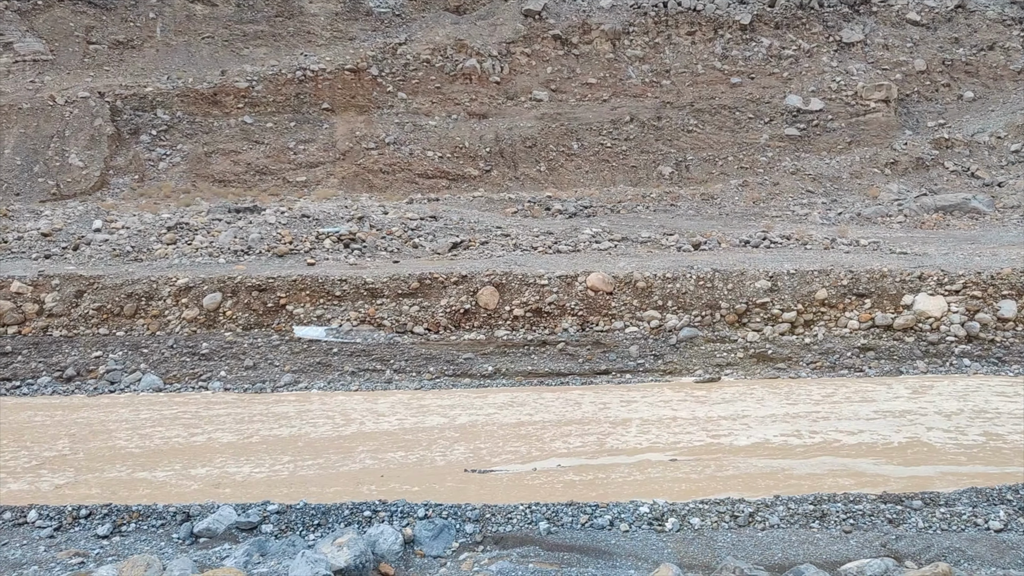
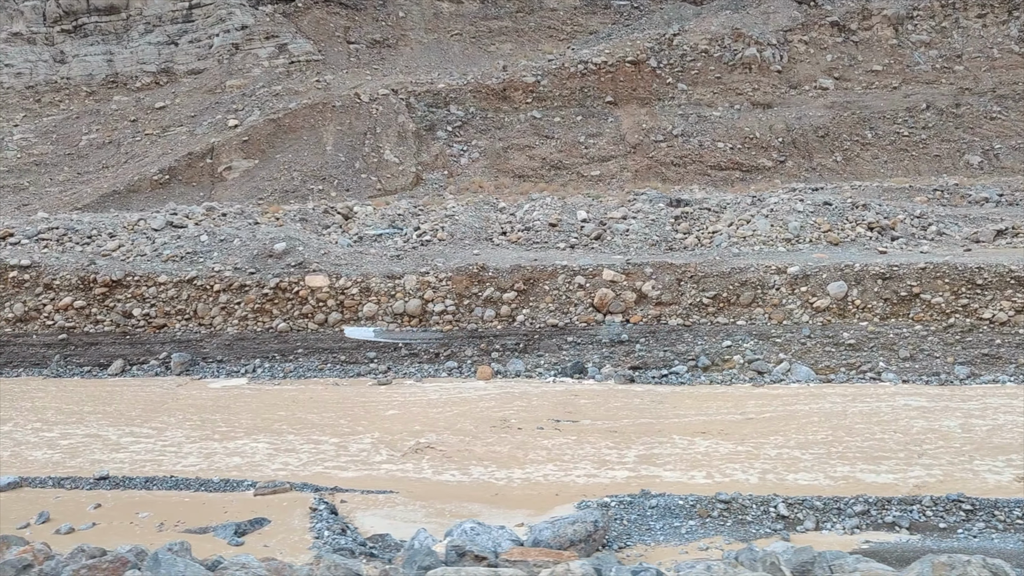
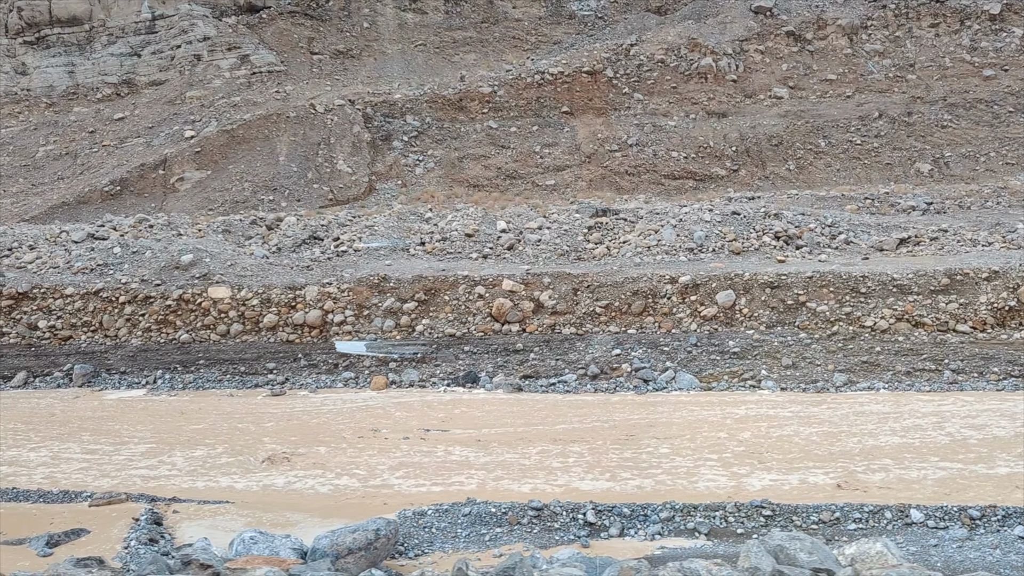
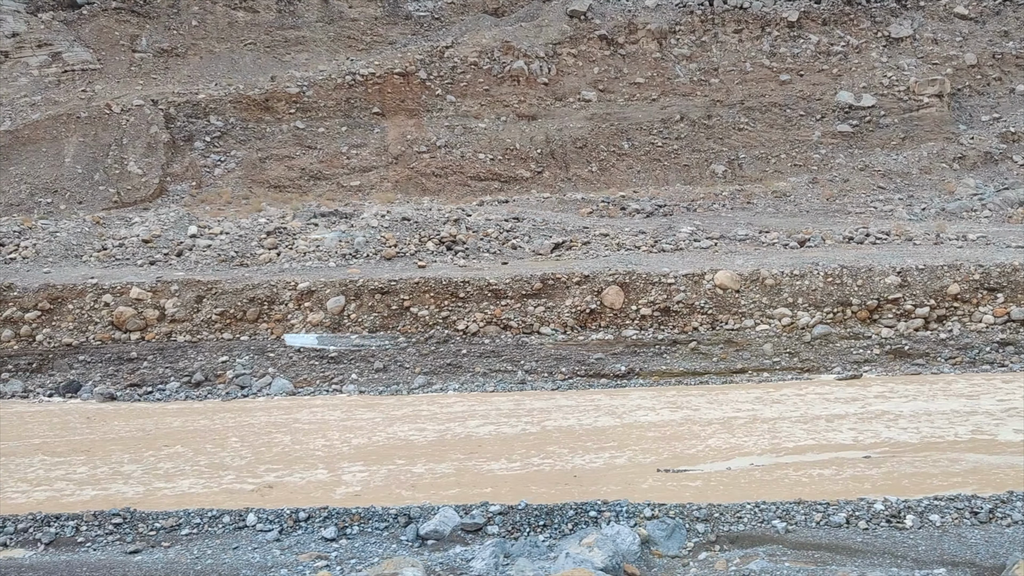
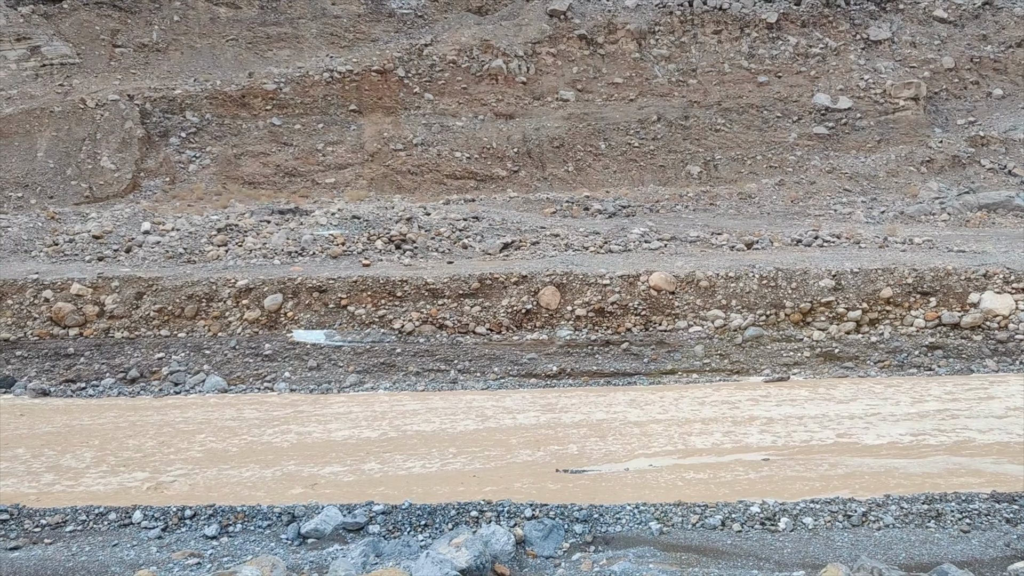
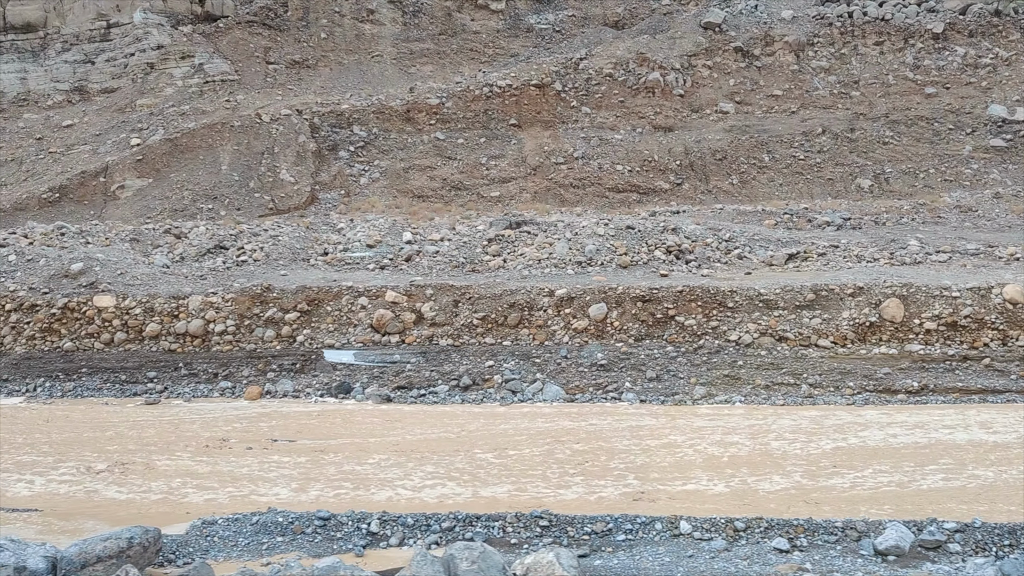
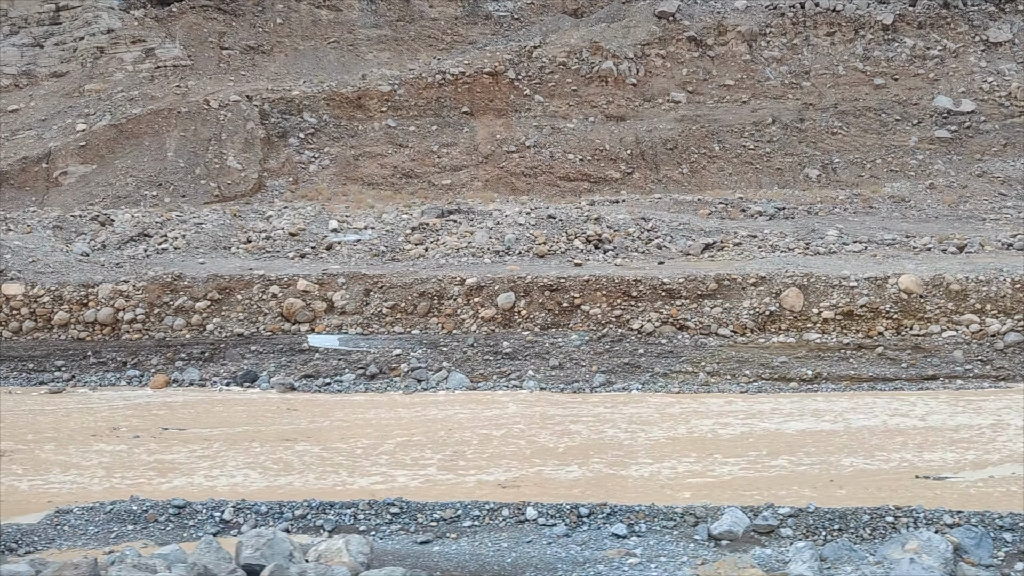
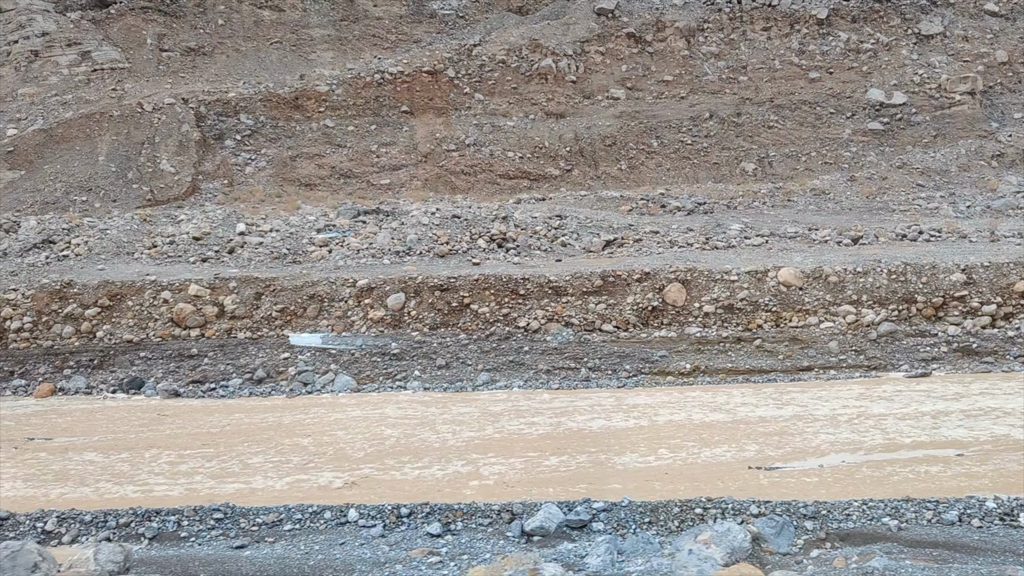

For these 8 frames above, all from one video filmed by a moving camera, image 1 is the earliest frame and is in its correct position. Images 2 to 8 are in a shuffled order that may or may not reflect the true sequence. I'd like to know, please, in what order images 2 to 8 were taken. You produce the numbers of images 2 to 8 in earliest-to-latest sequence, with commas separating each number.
5, 4, 8, 7, 6, 3, 2
